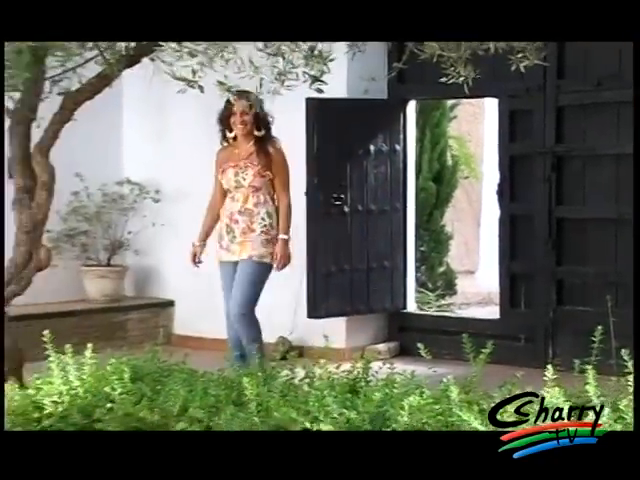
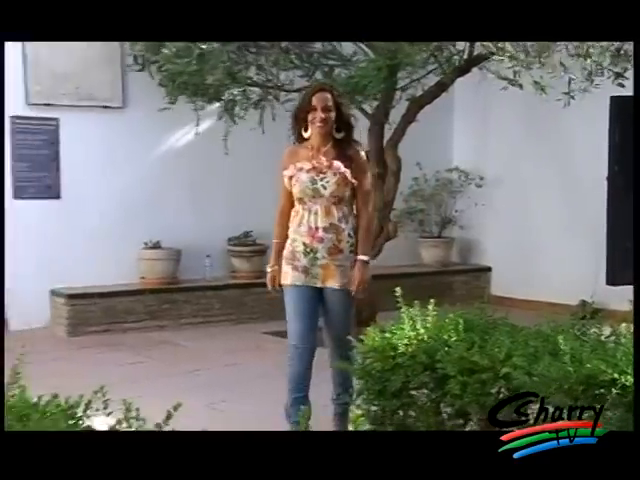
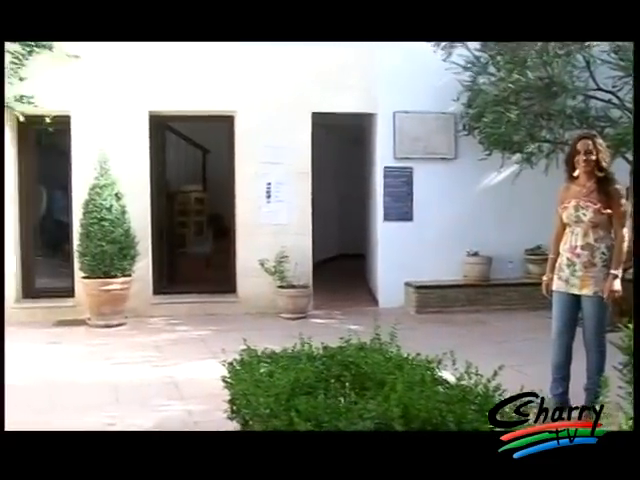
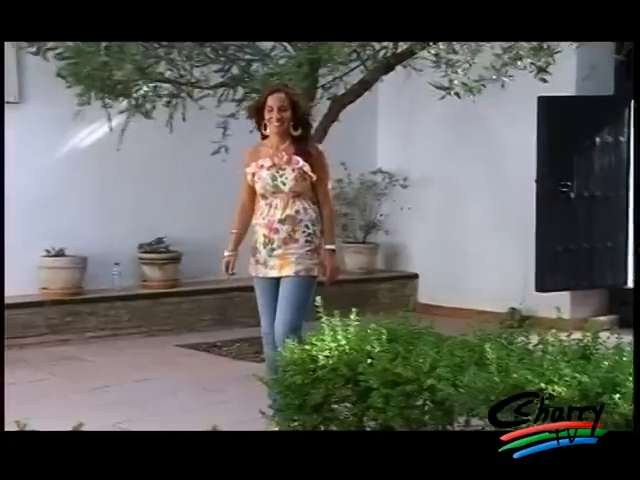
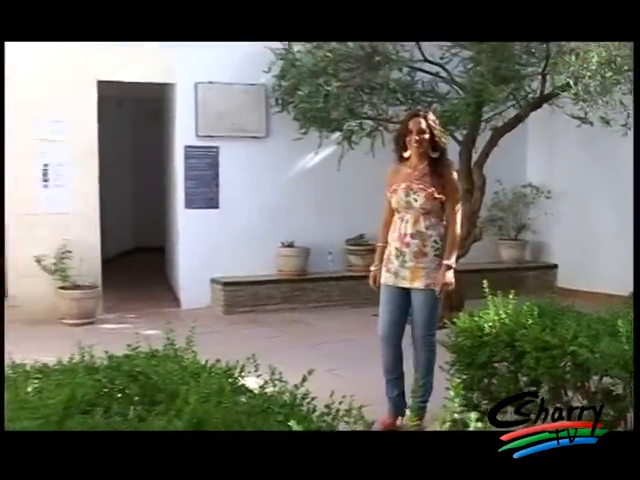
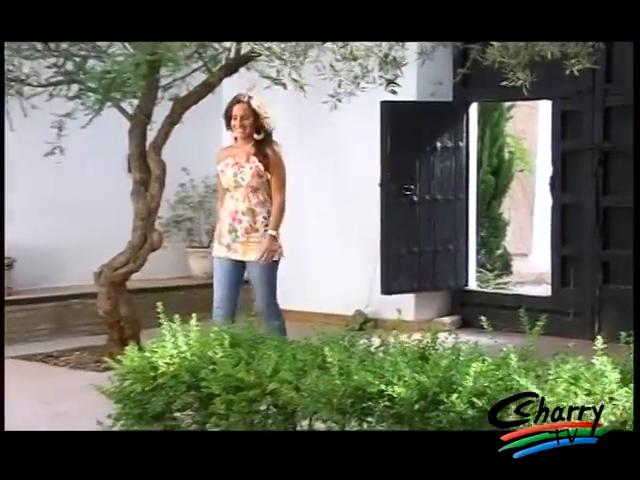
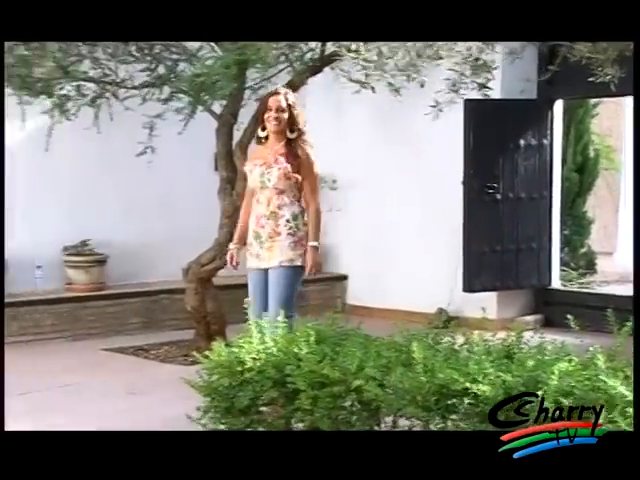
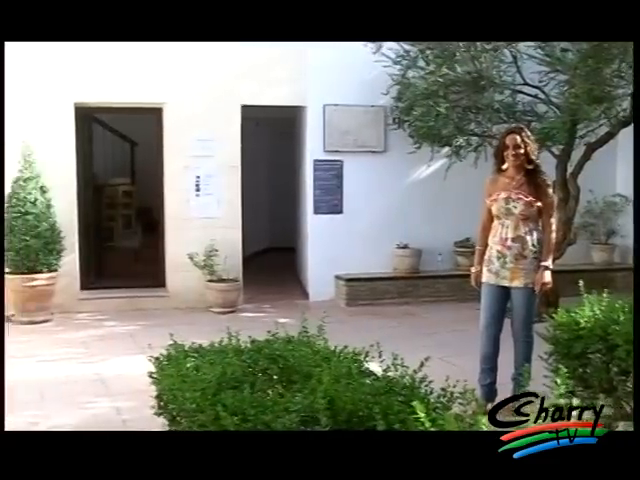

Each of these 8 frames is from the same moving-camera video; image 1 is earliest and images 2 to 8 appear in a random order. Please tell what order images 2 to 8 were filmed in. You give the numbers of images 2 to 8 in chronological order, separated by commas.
6, 7, 4, 2, 5, 8, 3
